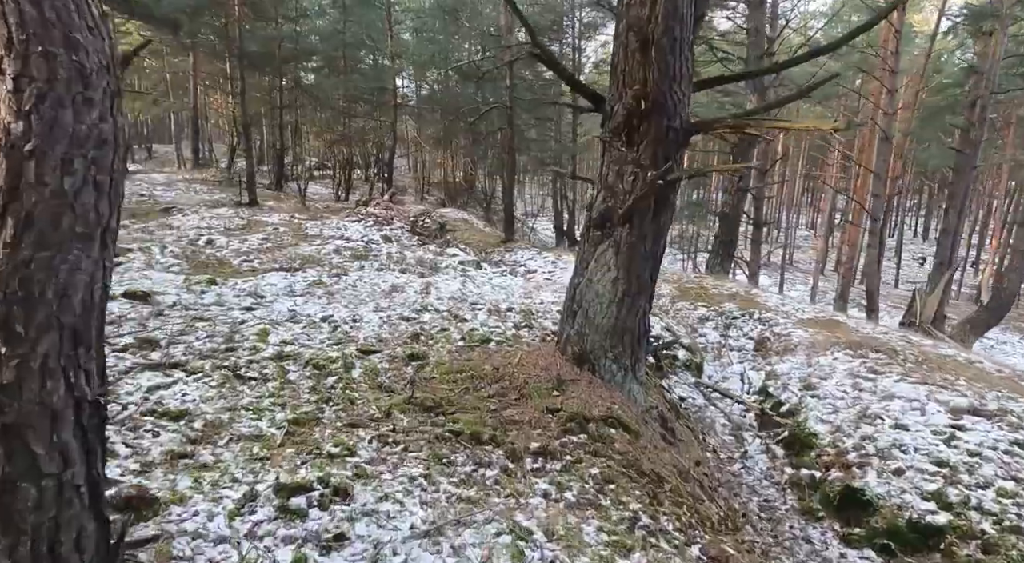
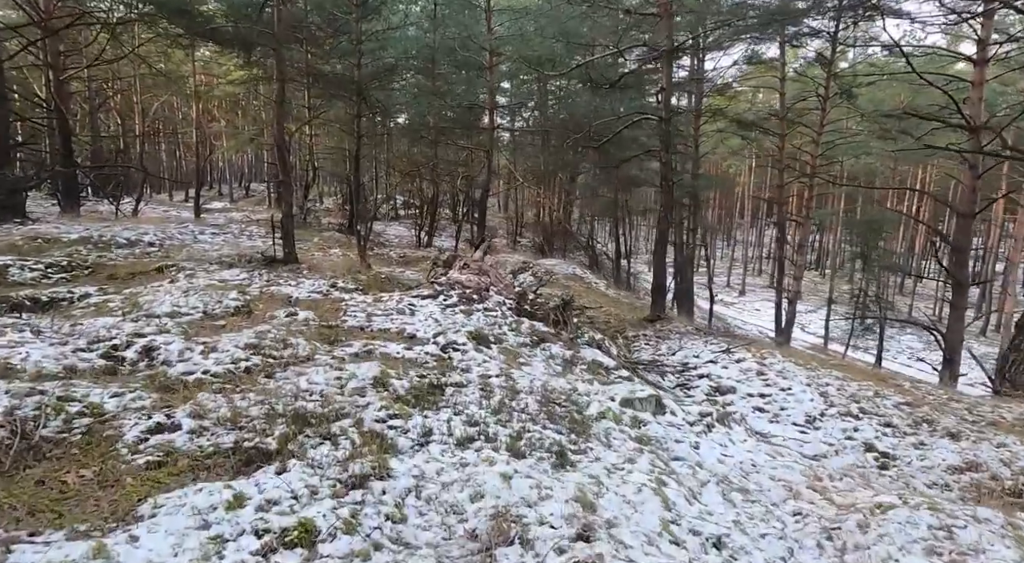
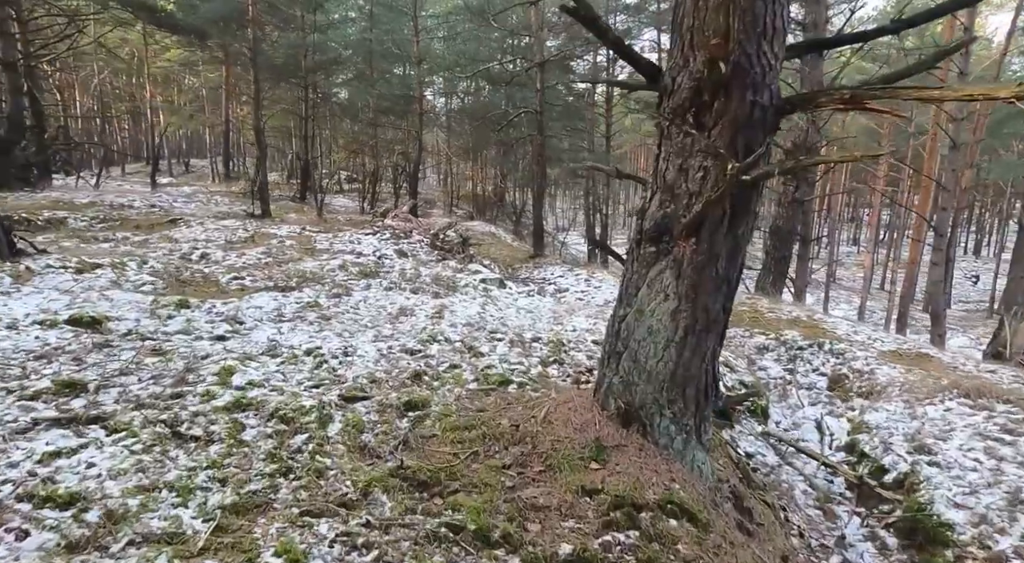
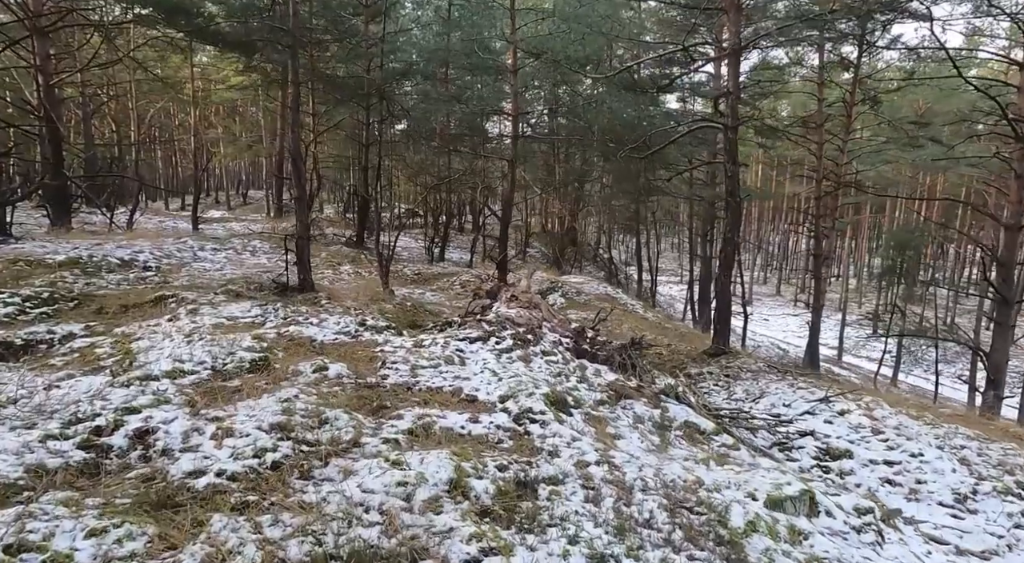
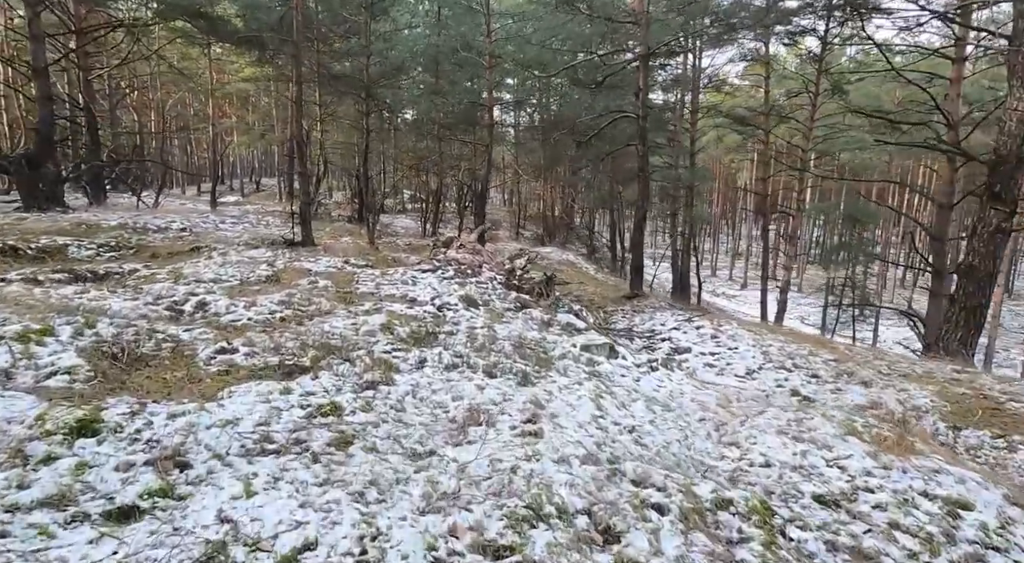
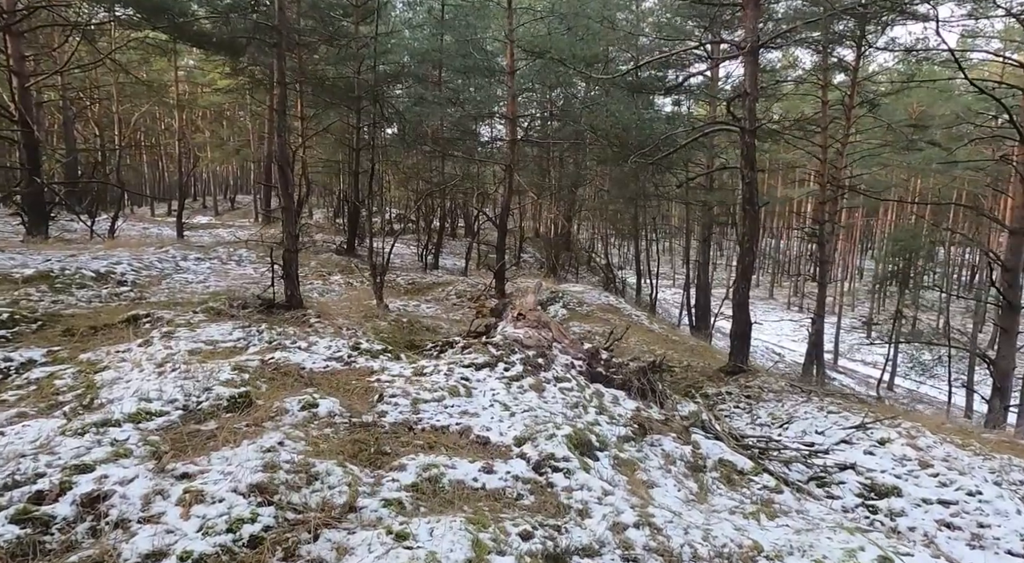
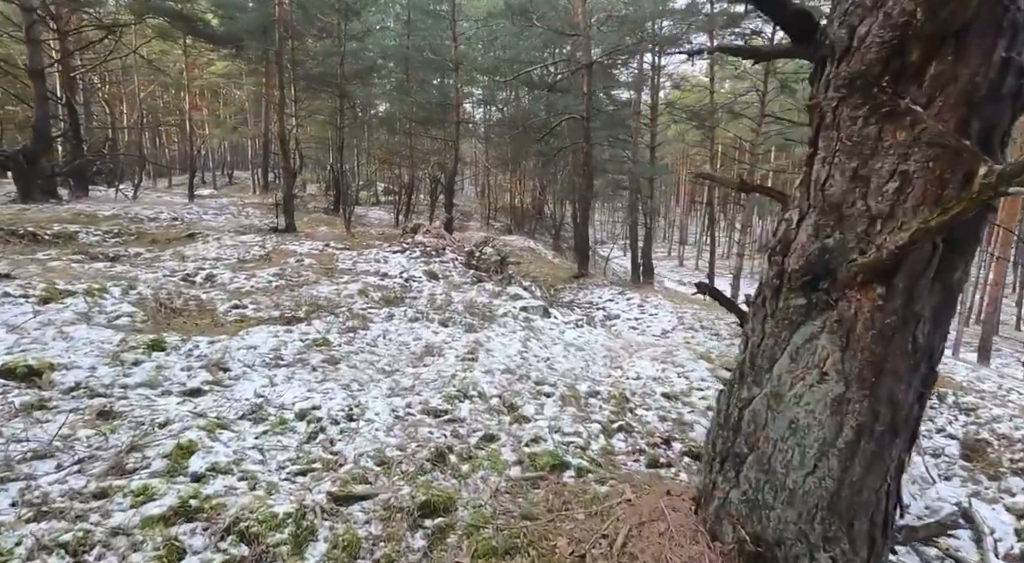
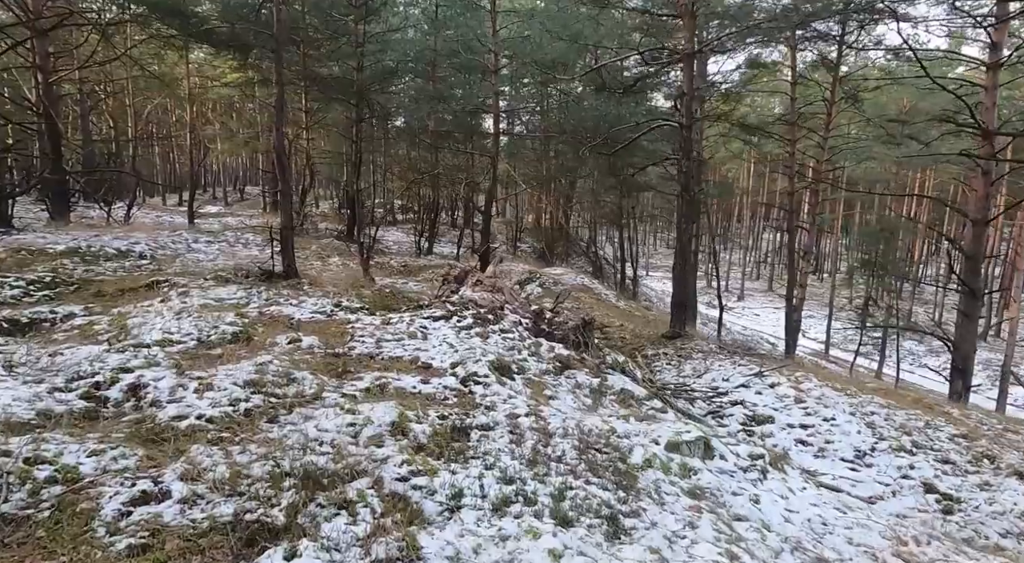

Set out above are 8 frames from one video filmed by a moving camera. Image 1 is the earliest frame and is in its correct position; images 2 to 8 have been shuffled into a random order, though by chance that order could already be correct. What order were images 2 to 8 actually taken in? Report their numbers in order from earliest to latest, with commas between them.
3, 7, 5, 2, 8, 4, 6
